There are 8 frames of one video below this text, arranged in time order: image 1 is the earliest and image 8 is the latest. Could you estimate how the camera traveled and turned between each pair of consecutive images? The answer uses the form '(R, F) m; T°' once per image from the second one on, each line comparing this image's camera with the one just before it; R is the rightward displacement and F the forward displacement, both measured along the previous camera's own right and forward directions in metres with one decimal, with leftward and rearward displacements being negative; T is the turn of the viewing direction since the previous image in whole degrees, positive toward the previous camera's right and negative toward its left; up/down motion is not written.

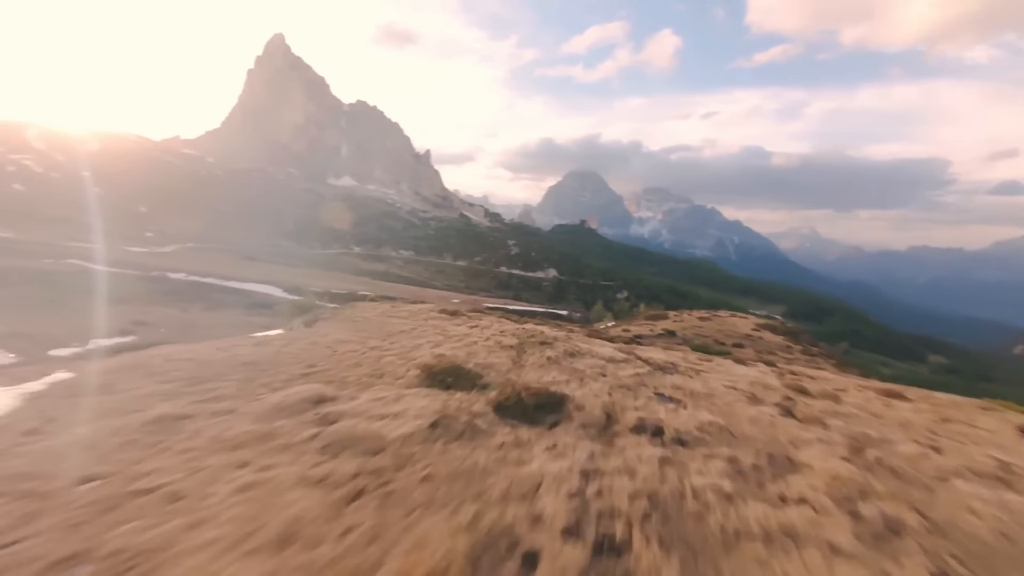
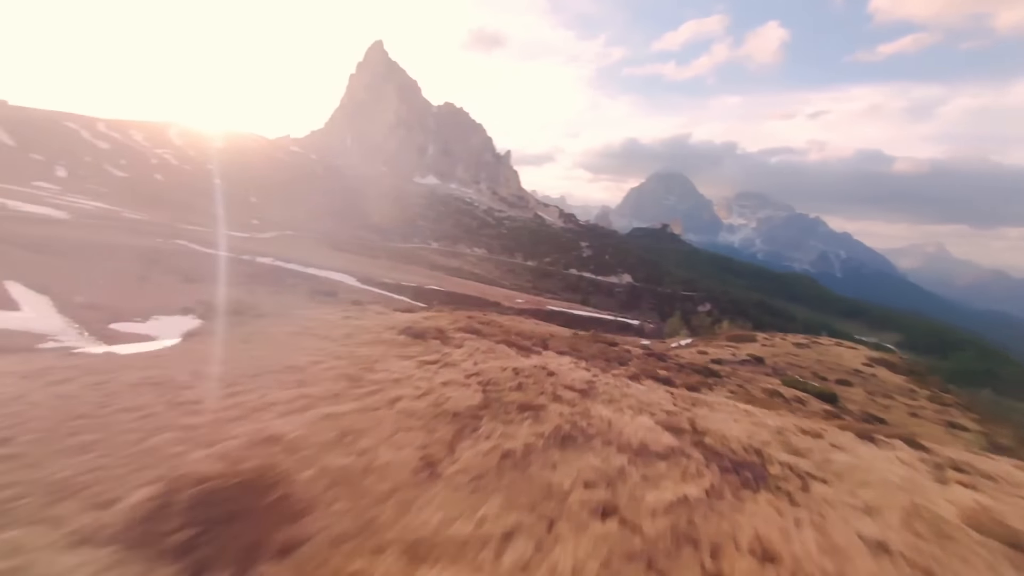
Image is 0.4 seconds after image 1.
(+1.6, +4.3) m; -10°
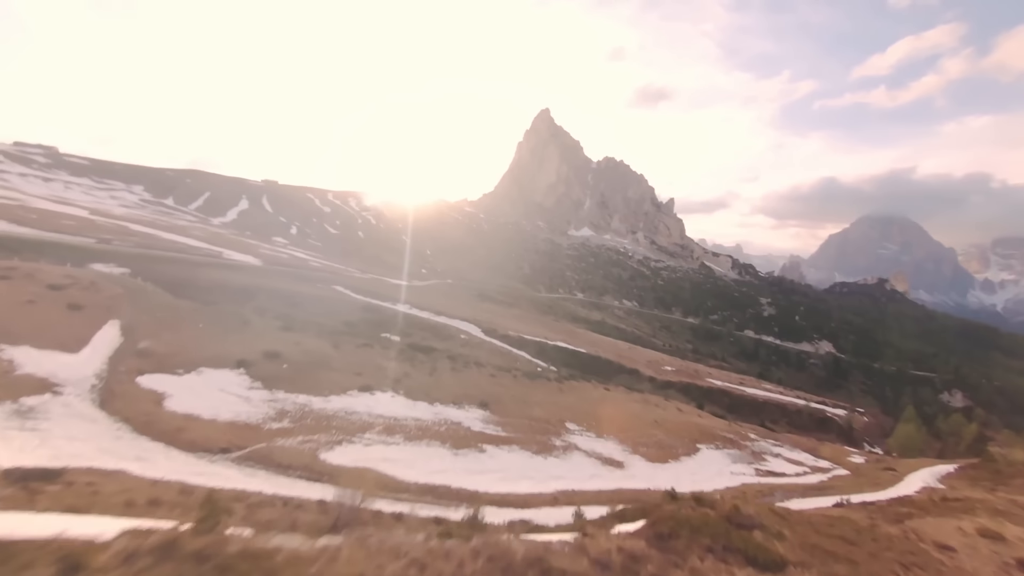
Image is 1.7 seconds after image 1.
(+4.2, +13.4) m; -21°
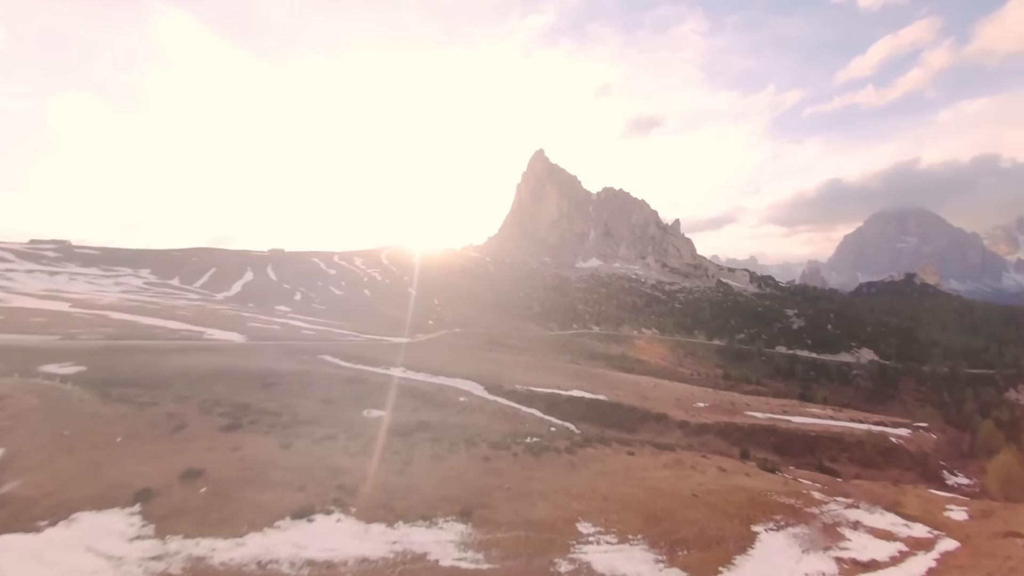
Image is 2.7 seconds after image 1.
(+3.7, +8.2) m; -2°
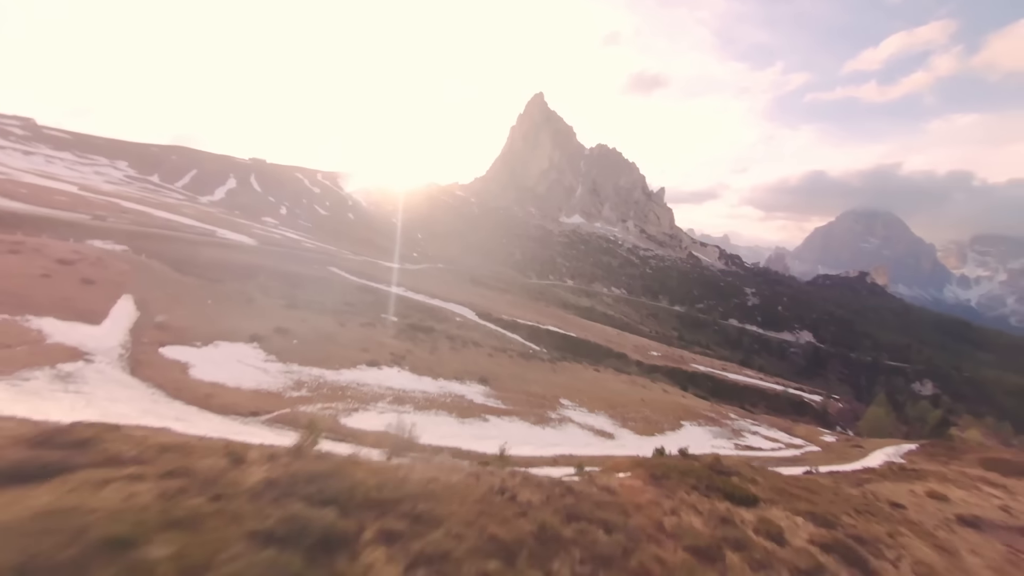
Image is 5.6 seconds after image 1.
(-5.0, -10.3) m; +4°
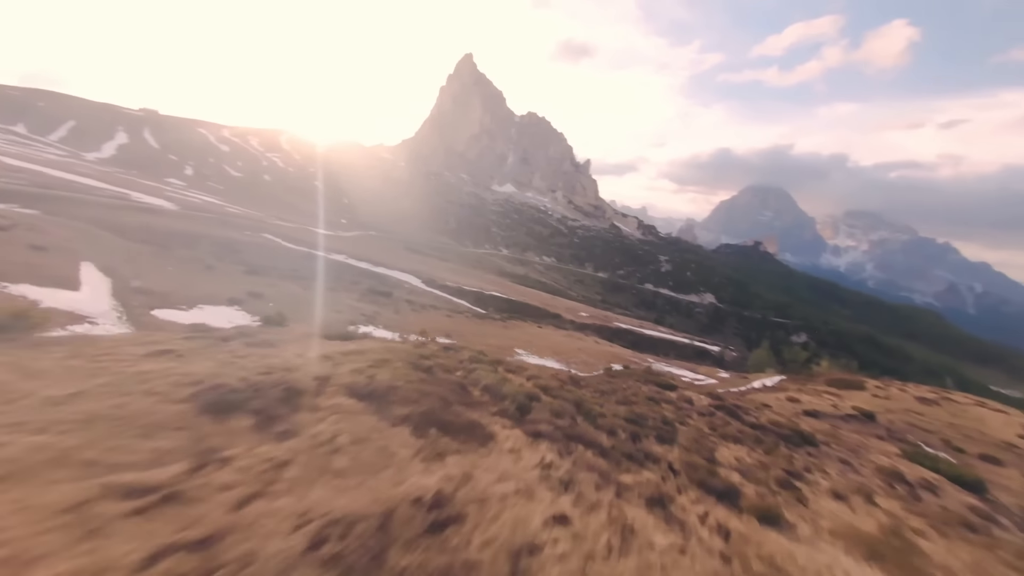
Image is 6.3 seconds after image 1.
(-3.9, -5.6) m; +10°
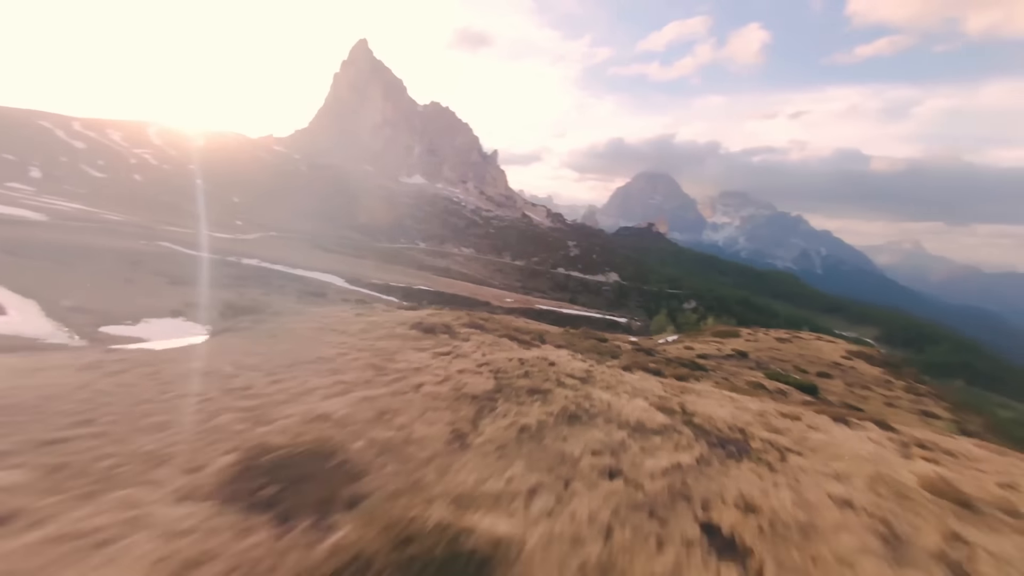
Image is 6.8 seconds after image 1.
(-3.3, -4.8) m; +11°
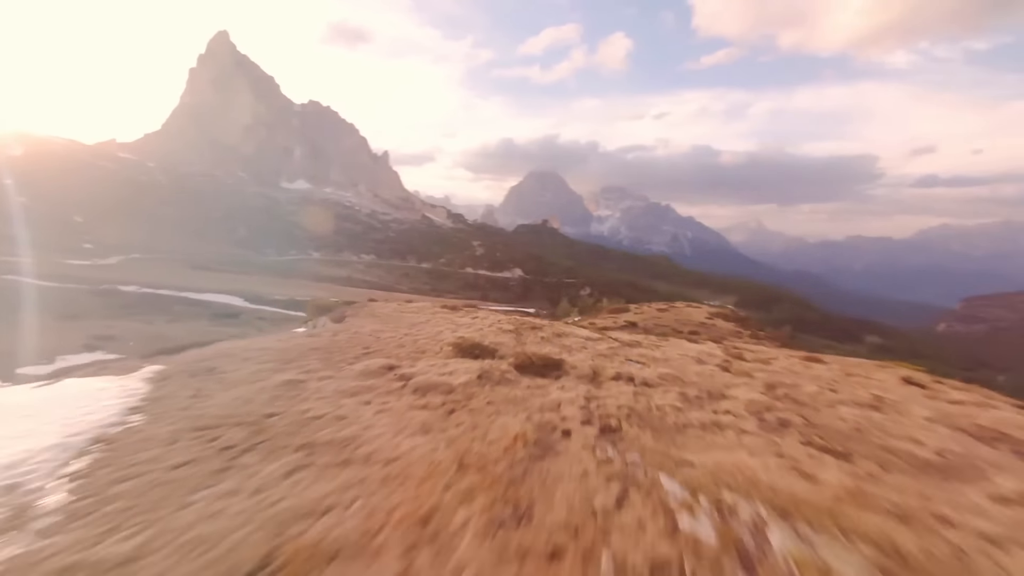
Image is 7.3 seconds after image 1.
(-3.1, -5.4) m; +13°
